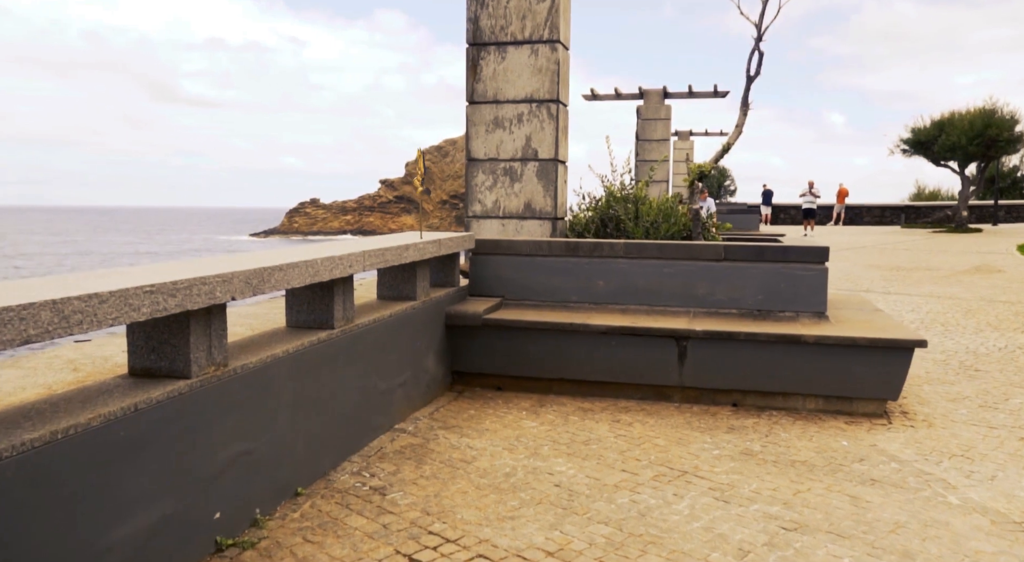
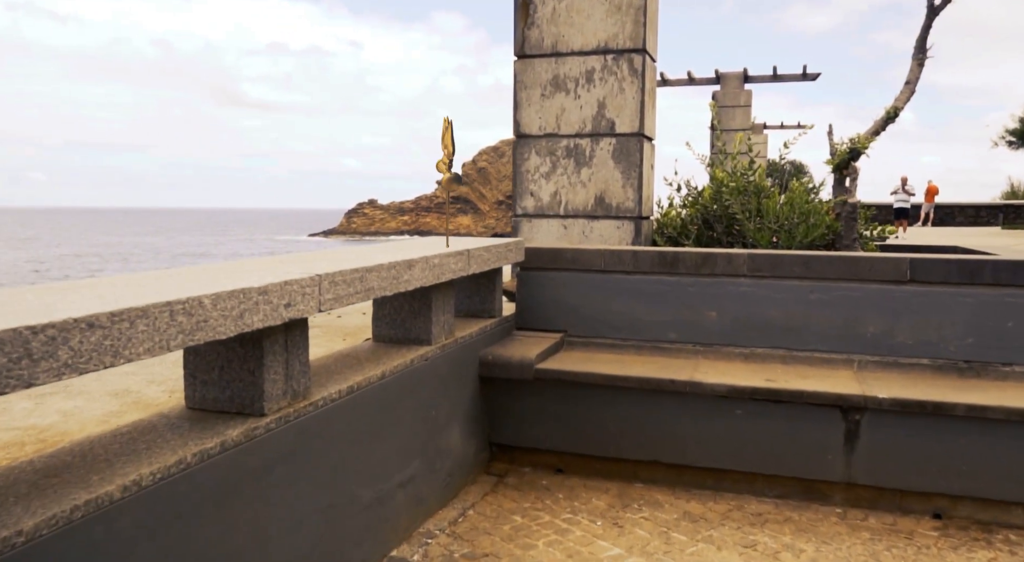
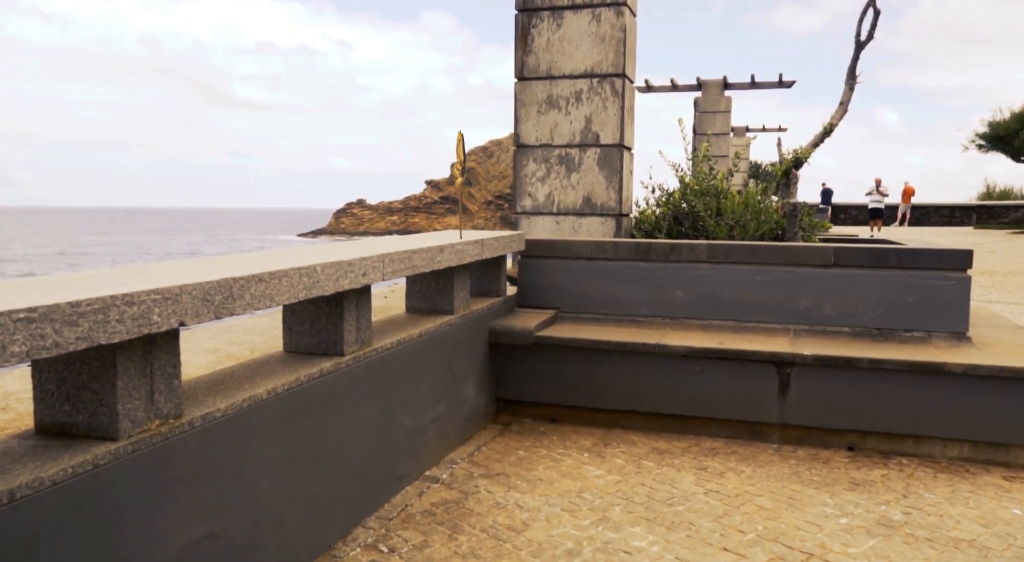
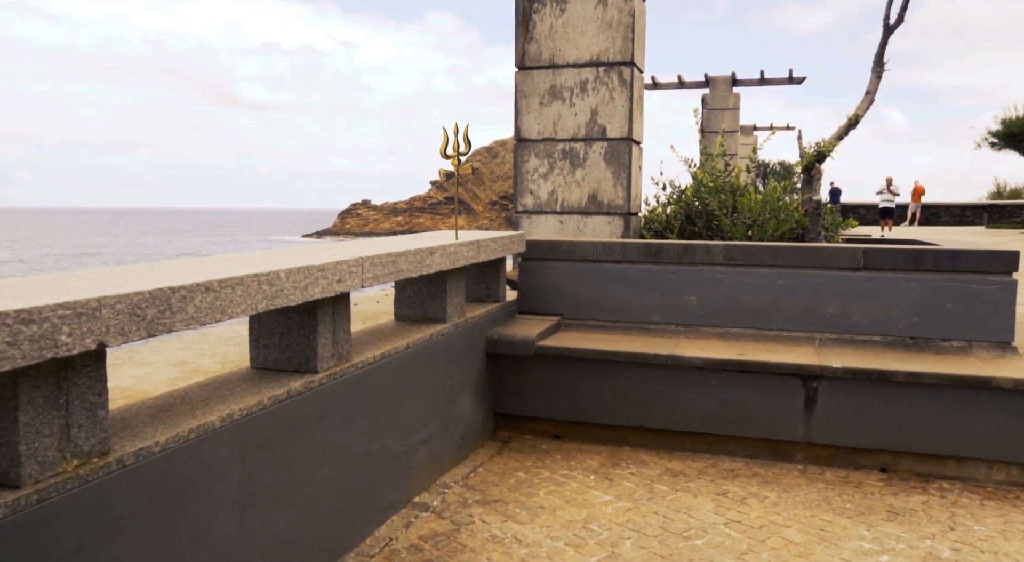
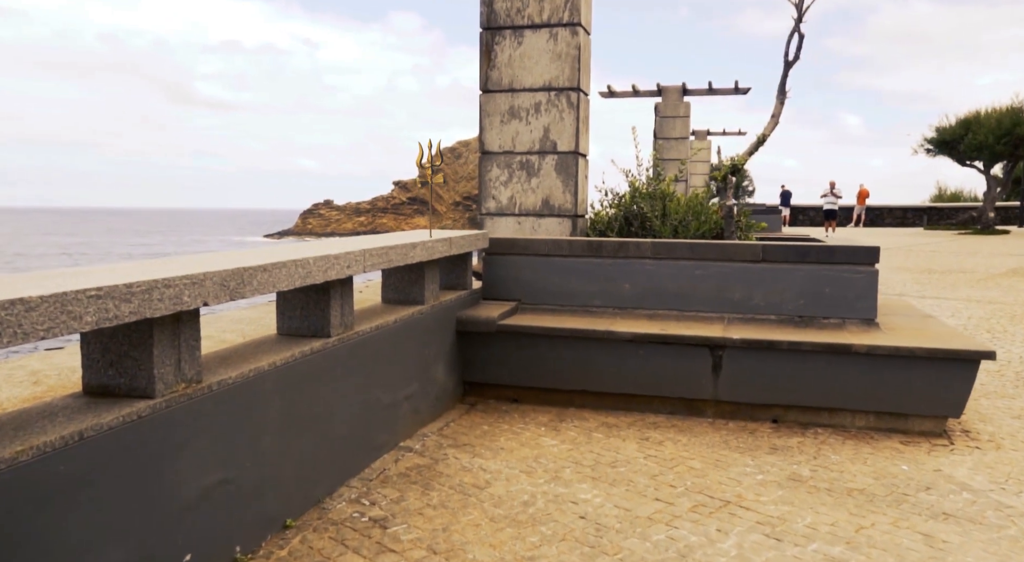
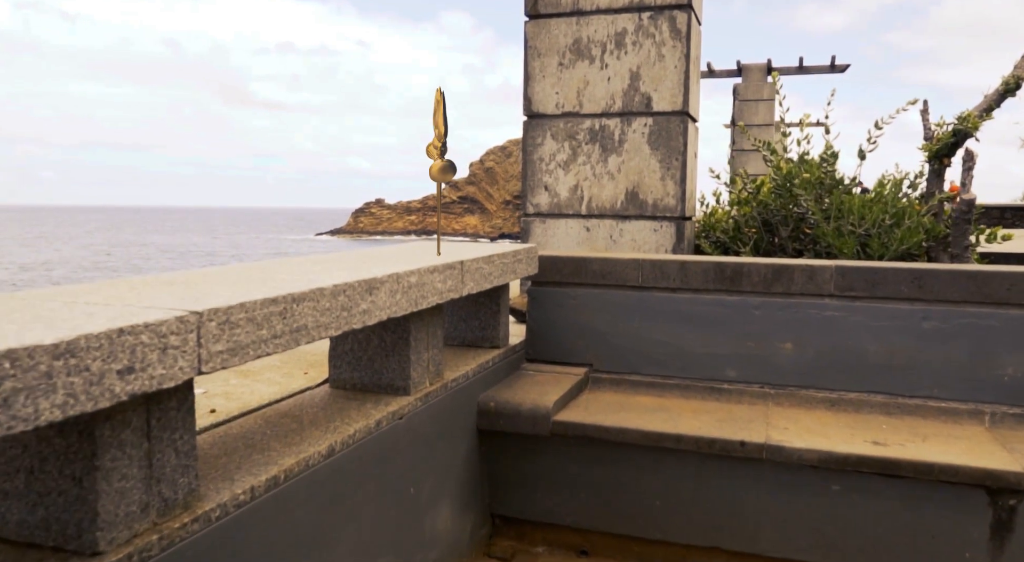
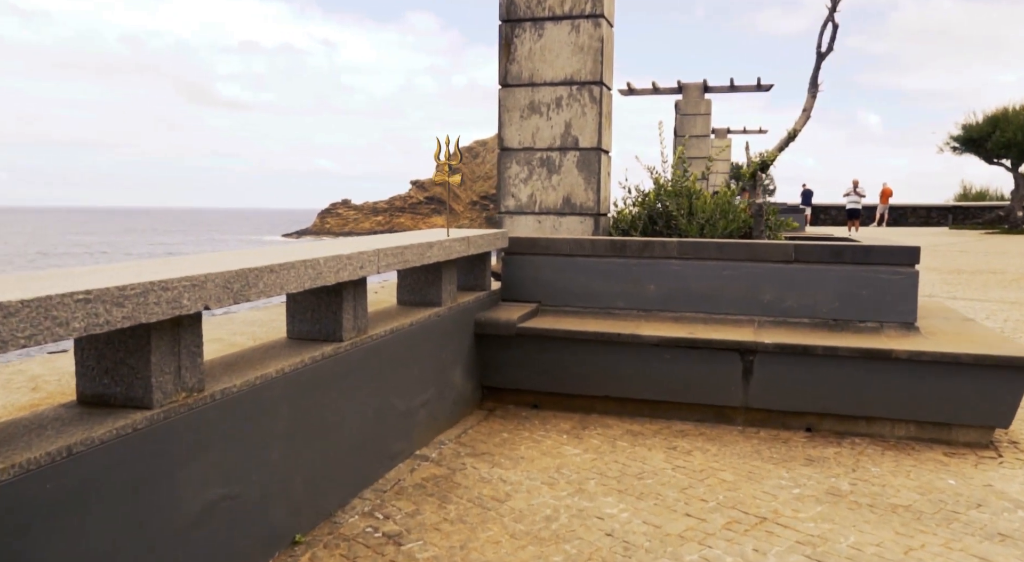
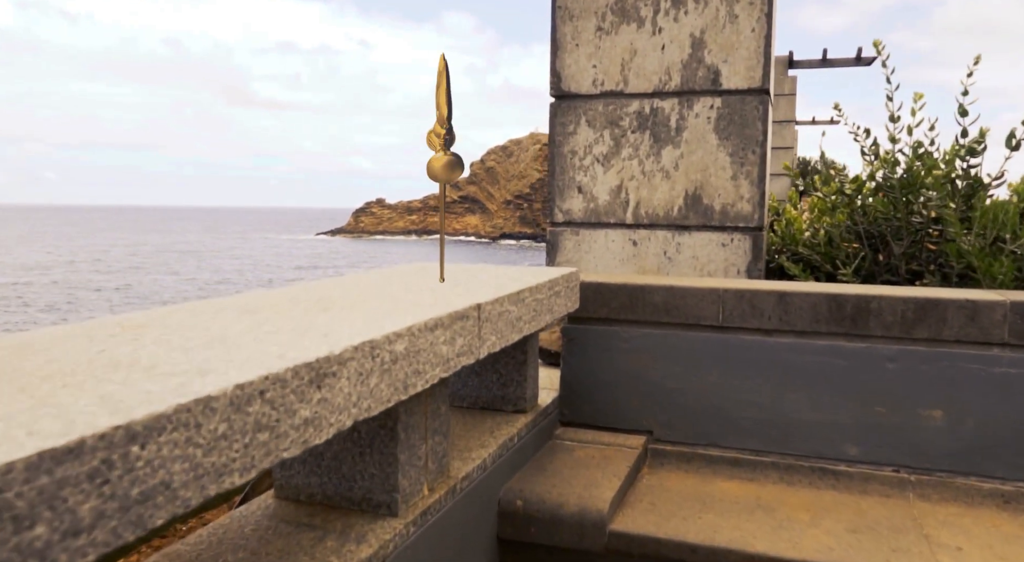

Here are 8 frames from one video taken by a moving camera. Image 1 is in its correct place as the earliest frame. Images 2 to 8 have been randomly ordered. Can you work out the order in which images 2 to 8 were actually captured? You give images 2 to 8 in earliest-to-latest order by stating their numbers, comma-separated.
5, 7, 3, 4, 2, 6, 8
